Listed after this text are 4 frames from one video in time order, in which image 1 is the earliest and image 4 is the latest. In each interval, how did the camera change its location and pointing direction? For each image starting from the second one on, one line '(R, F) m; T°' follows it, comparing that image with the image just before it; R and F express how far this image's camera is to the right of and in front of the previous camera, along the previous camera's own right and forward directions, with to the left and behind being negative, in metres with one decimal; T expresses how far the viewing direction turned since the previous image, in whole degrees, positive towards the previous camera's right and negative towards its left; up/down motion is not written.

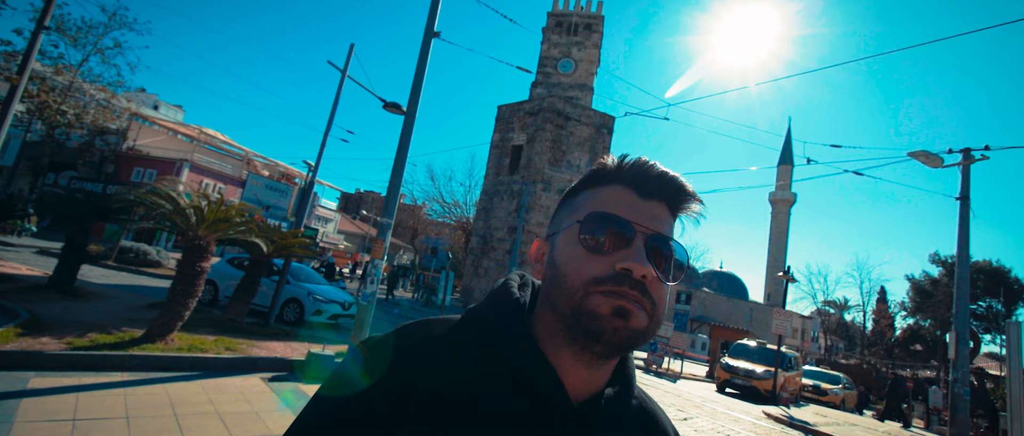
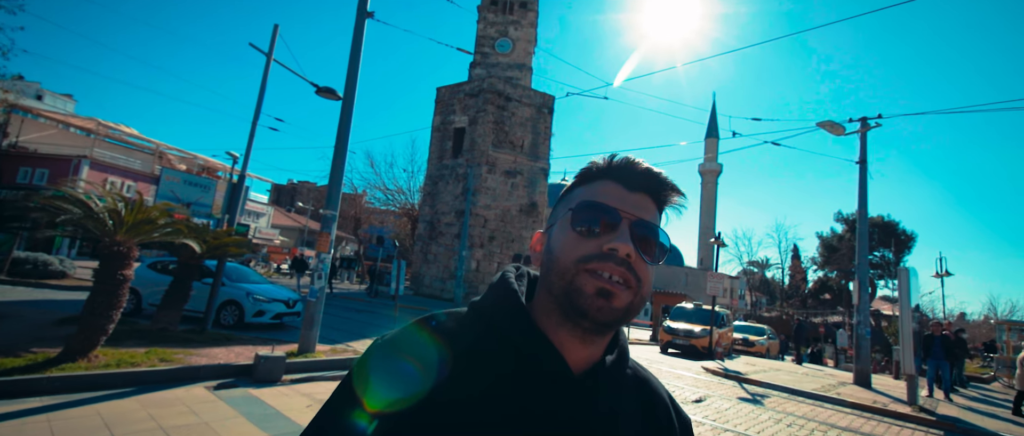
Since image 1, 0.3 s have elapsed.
(-0.6, -0.1) m; +8°
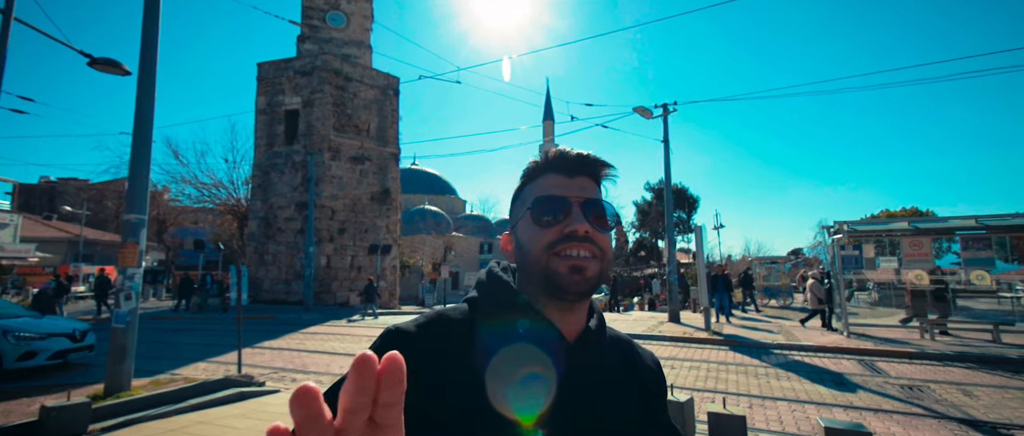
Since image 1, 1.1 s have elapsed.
(-1.1, +0.2) m; +21°
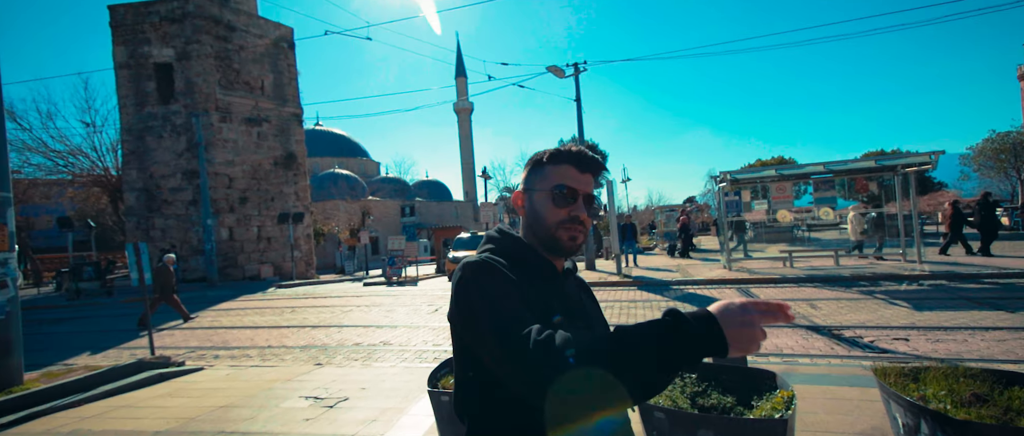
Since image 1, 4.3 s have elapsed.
(-0.2, -0.3) m; +10°
